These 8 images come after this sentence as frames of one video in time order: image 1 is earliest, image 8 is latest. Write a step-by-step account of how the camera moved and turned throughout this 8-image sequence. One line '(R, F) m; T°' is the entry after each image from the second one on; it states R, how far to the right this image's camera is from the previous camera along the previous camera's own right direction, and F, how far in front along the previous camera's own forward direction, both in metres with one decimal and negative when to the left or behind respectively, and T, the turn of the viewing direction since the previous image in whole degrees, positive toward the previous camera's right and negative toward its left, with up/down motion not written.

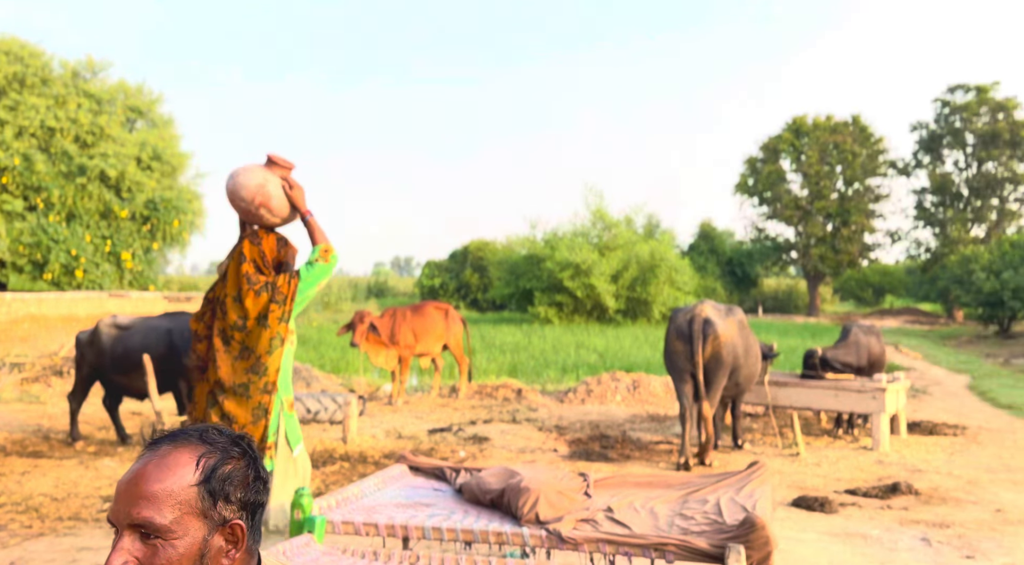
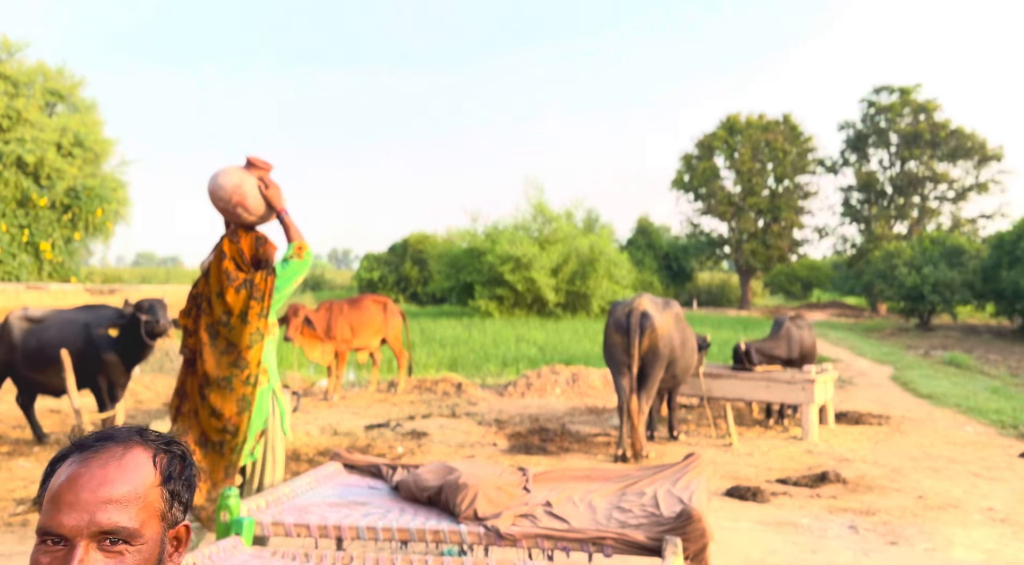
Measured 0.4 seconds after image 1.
(0.0, 0.0) m; +4°
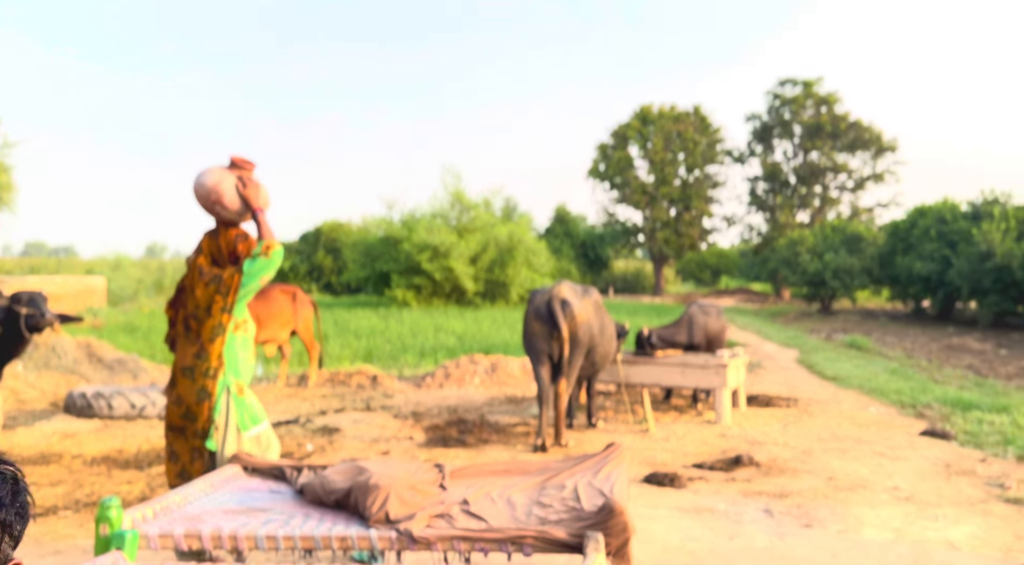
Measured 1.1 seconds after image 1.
(0.0, +0.1) m; +5°
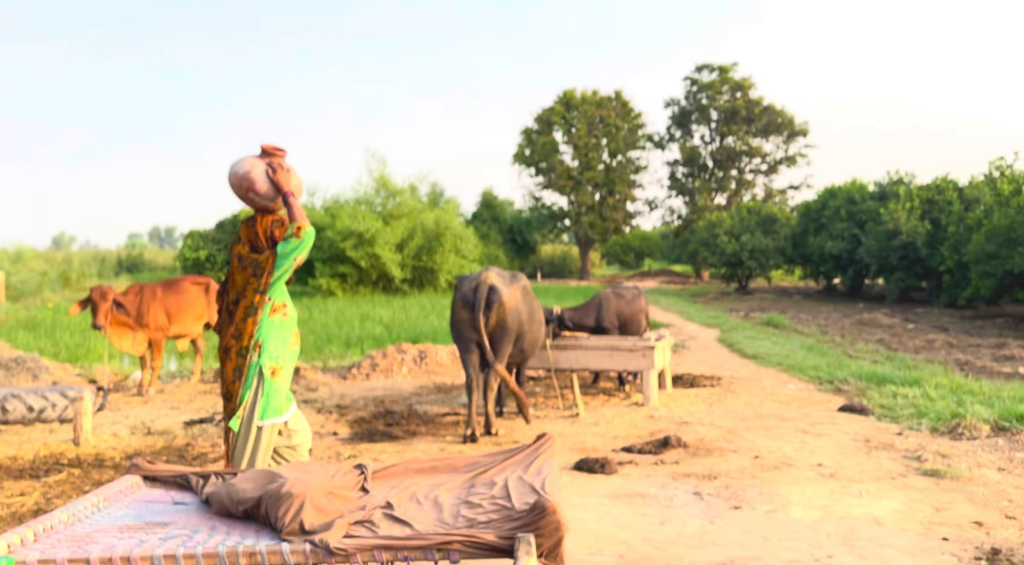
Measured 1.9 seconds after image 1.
(0.0, +0.1) m; +5°
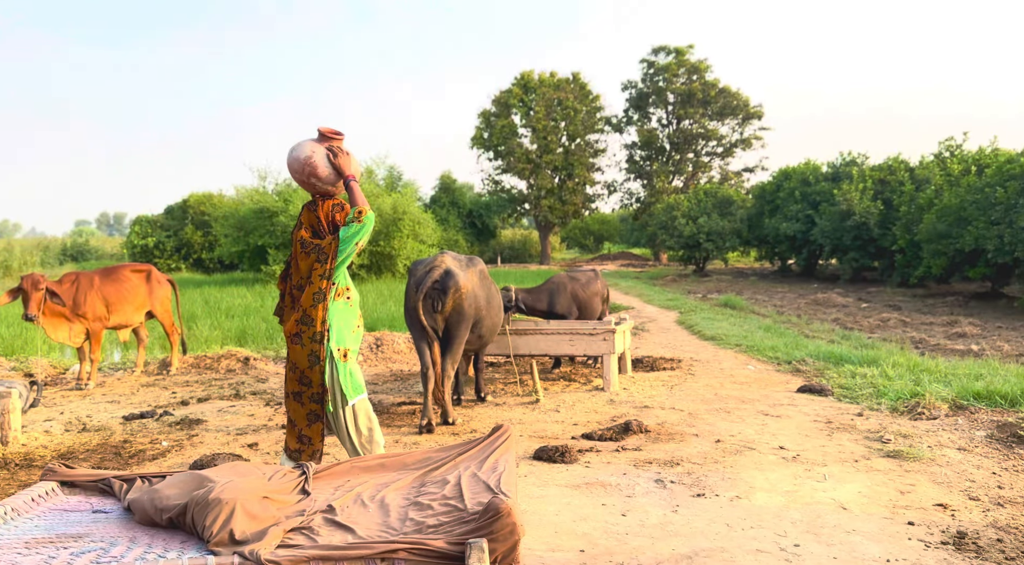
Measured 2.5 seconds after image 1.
(0.0, +0.2) m; +3°
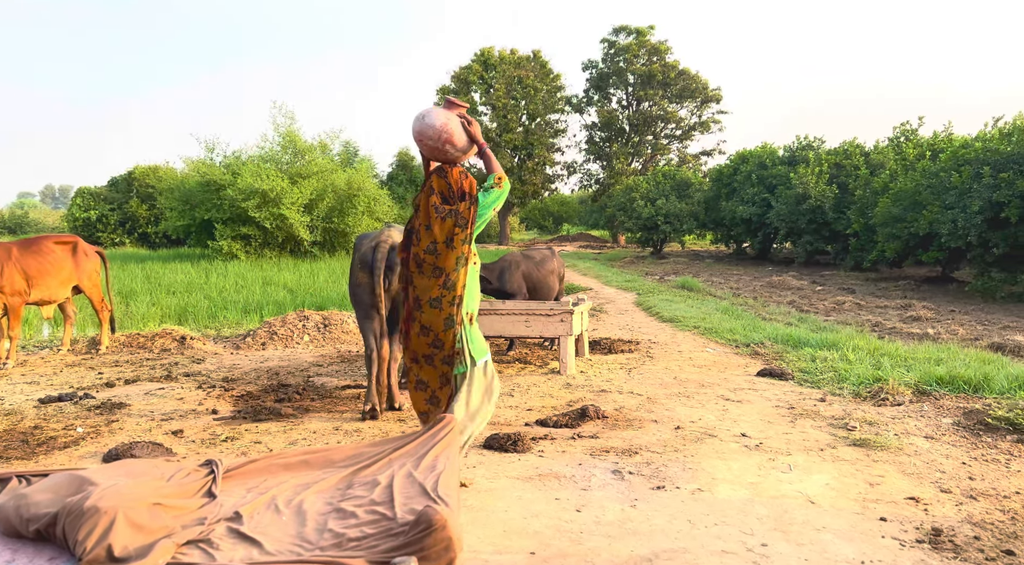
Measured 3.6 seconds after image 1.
(+0.1, +0.5) m; +3°
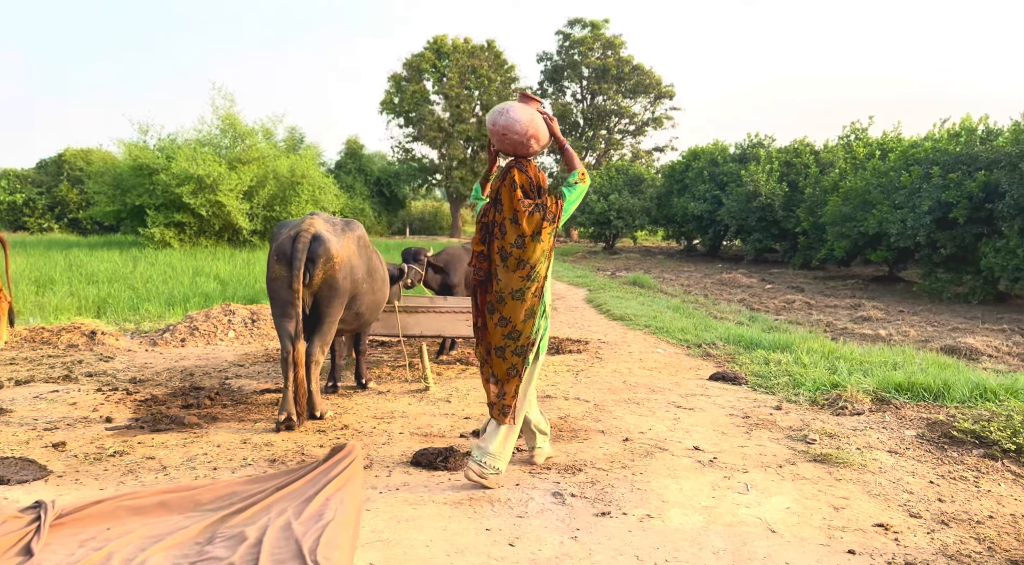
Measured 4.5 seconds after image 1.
(+0.1, +0.6) m; +3°
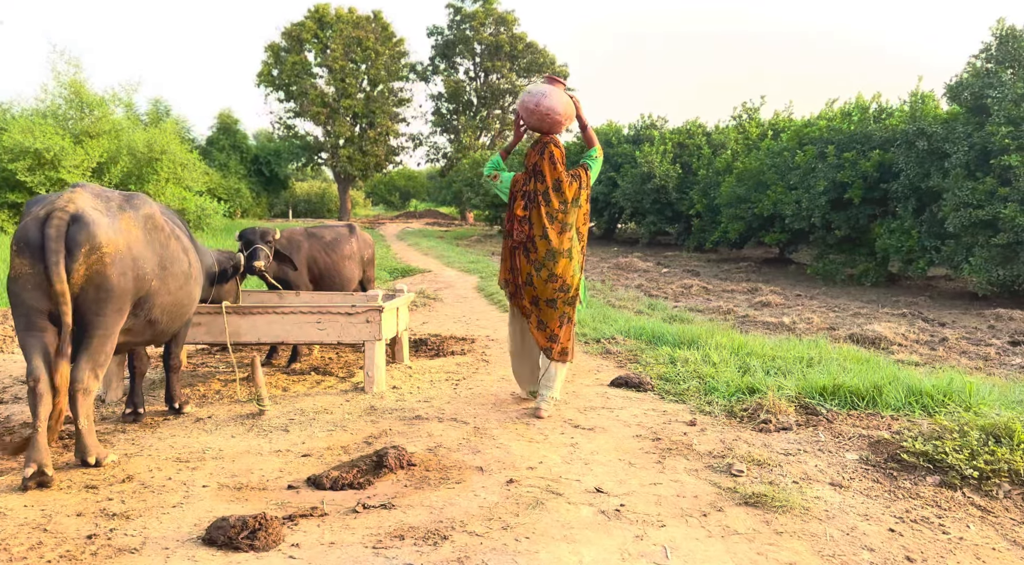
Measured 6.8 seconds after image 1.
(+0.3, +1.5) m; +6°
